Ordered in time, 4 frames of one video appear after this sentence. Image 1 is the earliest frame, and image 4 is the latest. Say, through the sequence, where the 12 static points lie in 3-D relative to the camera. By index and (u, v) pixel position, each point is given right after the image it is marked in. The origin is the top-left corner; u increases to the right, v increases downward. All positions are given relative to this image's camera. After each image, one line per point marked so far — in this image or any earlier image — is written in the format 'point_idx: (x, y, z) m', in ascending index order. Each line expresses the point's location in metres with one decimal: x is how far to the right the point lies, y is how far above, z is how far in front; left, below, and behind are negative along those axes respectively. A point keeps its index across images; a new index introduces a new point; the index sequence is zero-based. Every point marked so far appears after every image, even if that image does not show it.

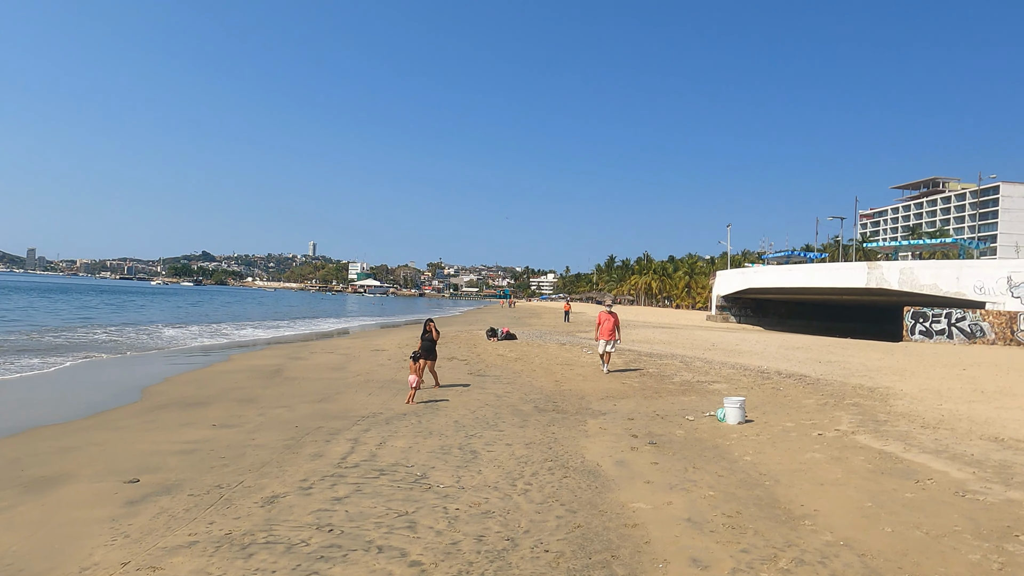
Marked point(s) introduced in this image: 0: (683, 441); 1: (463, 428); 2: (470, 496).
0: (+2.1, -1.9, +8.2) m
1: (-0.7, -1.9, +8.9) m
2: (-0.4, -1.8, +5.9) m
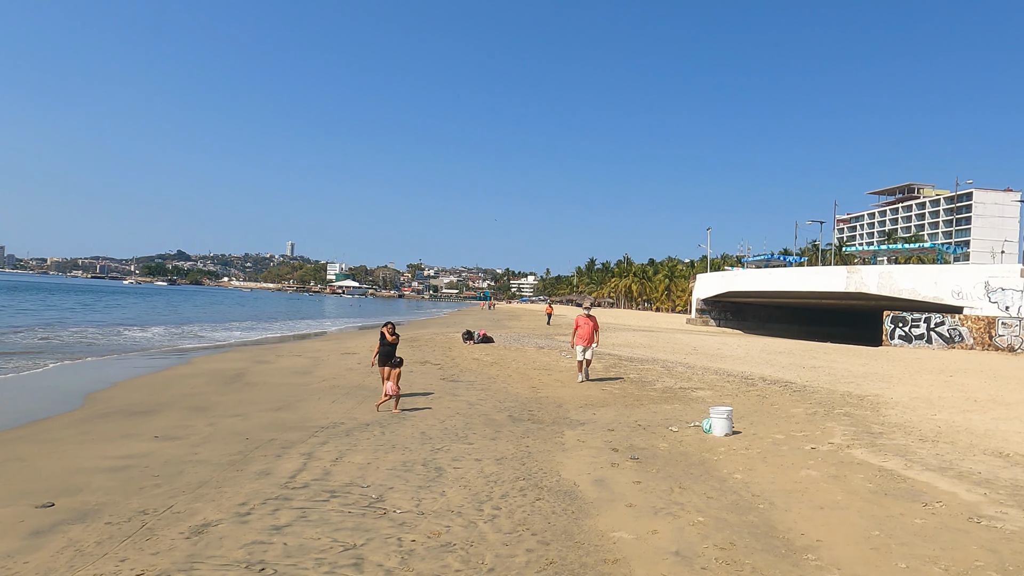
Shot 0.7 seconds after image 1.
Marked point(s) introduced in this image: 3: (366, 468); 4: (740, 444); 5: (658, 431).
0: (+1.8, -1.9, +7.6) m
1: (-1.0, -1.9, +8.2) m
2: (-0.6, -1.8, +5.2) m
3: (-1.5, -1.9, +6.9) m
4: (+2.8, -1.9, +8.1) m
5: (+2.0, -2.0, +9.1) m
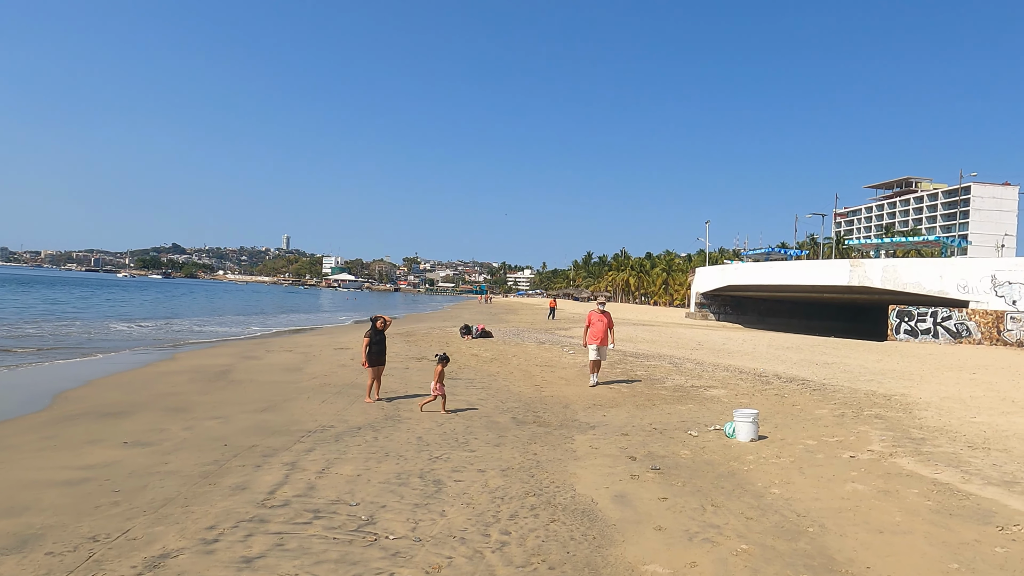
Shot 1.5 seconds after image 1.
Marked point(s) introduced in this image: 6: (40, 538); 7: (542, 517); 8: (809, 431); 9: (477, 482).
0: (+1.8, -1.8, +6.8) m
1: (-1.0, -1.8, +7.4) m
2: (-0.6, -1.8, +4.4) m
3: (-1.4, -1.8, +6.1) m
4: (+2.9, -1.8, +7.4) m
5: (+2.1, -1.9, +8.4) m
6: (-3.3, -1.8, +4.7) m
7: (+0.2, -1.8, +5.2) m
8: (+3.8, -1.8, +8.5) m
9: (-0.3, -1.8, +6.1) m
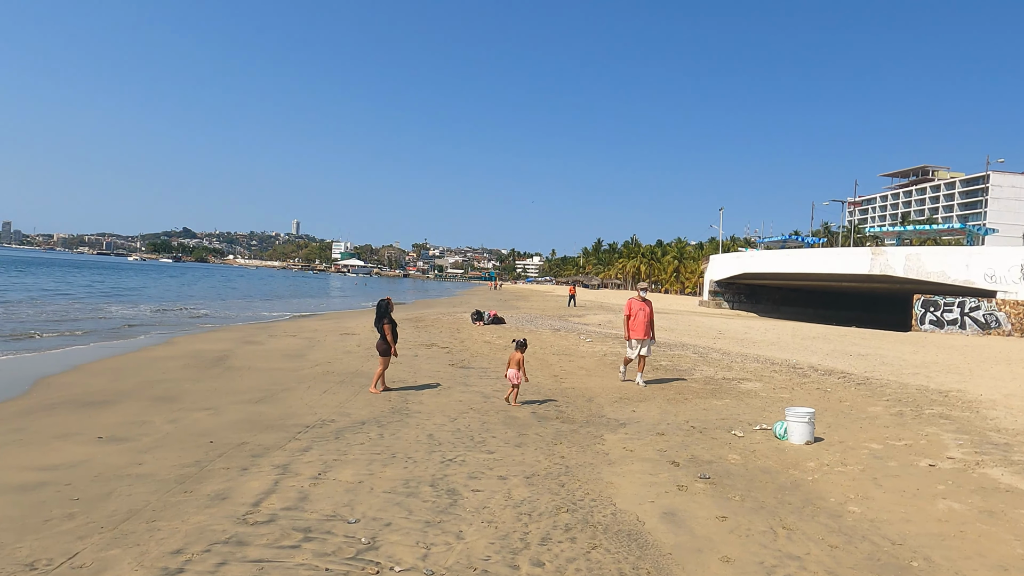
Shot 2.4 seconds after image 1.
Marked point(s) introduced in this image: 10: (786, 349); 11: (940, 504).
0: (+2.1, -1.6, +5.9) m
1: (-0.7, -1.6, +6.5) m
2: (-0.4, -1.6, +3.5) m
3: (-1.2, -1.6, +5.2) m
4: (+3.1, -1.6, +6.4) m
5: (+2.3, -1.7, +7.4) m
6: (-3.2, -1.6, +3.8) m
7: (+0.4, -1.6, +4.2) m
8: (+4.0, -1.6, +7.5) m
9: (-0.1, -1.6, +5.2) m
10: (+7.2, -1.6, +17.5) m
11: (+3.3, -1.6, +5.1) m
